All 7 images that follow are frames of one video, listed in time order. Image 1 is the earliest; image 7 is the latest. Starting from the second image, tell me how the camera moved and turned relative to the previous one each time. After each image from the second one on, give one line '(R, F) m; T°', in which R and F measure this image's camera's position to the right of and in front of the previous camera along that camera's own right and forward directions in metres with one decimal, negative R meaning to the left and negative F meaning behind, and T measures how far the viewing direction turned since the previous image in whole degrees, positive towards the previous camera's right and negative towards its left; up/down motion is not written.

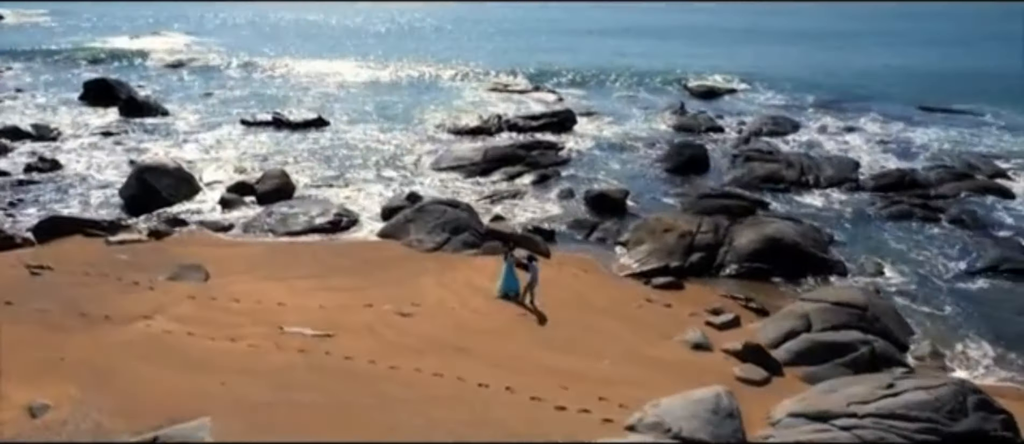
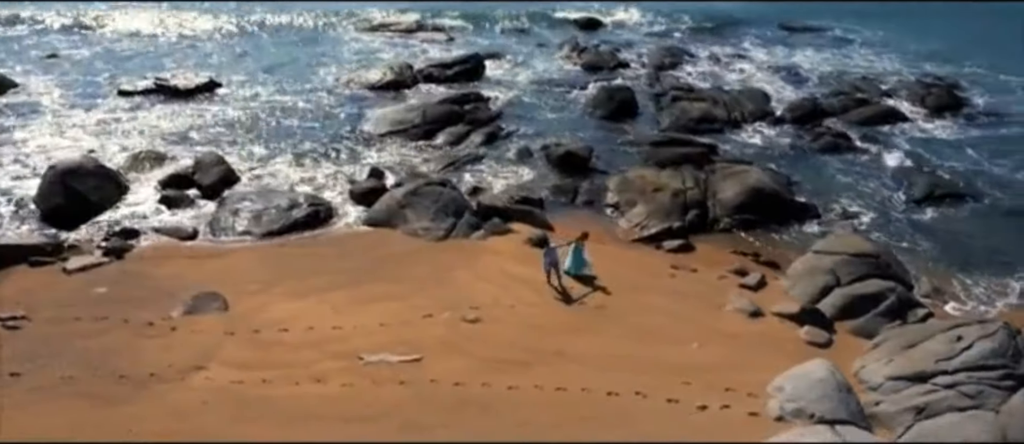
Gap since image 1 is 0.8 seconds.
(-4.6, +1.1) m; +13°
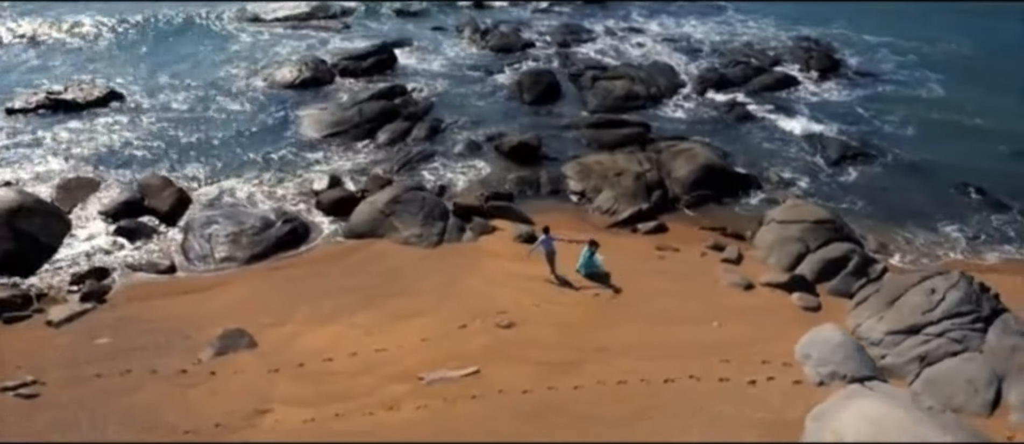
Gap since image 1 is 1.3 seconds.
(-3.4, -0.2) m; +11°
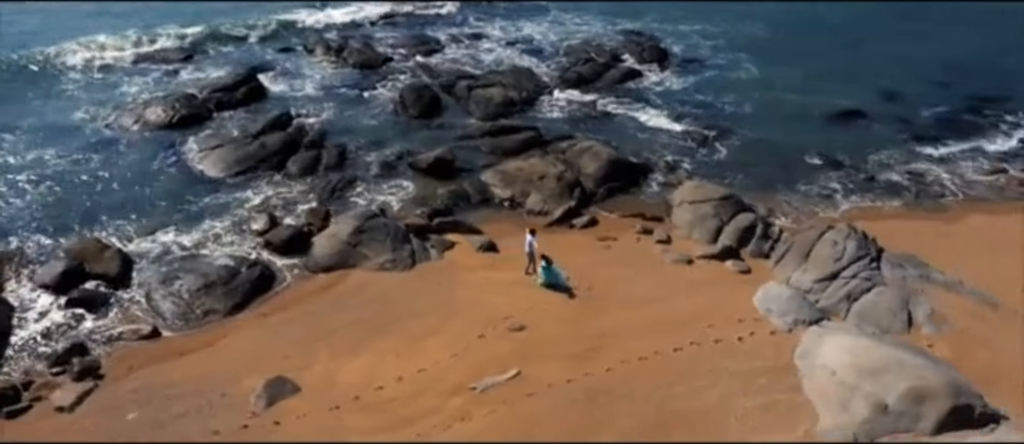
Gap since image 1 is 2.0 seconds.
(-4.5, -1.2) m; +15°
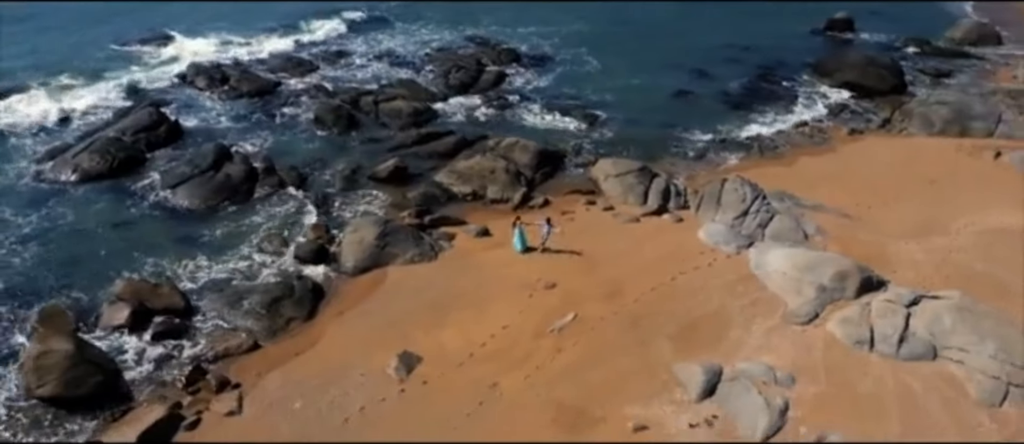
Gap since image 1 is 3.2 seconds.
(-7.1, -3.9) m; +17°
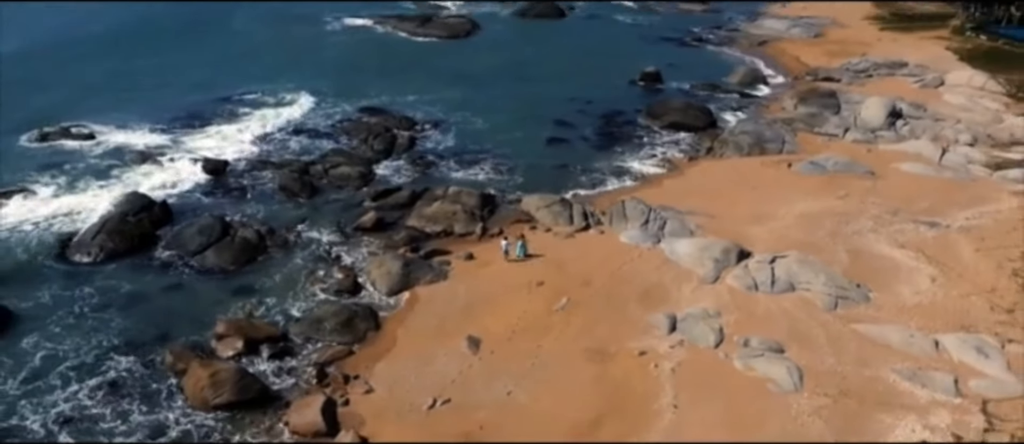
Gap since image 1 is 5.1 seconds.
(-7.7, -8.2) m; +15°
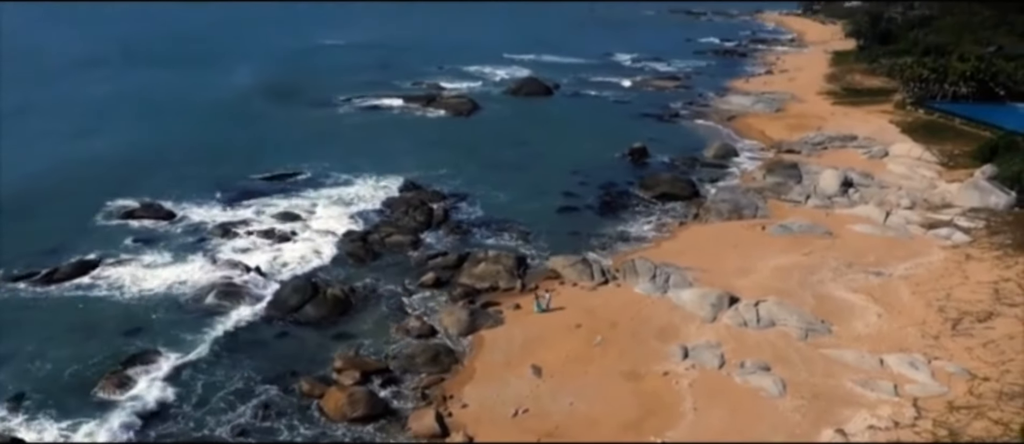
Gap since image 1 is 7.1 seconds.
(-3.8, -9.0) m; +2°
